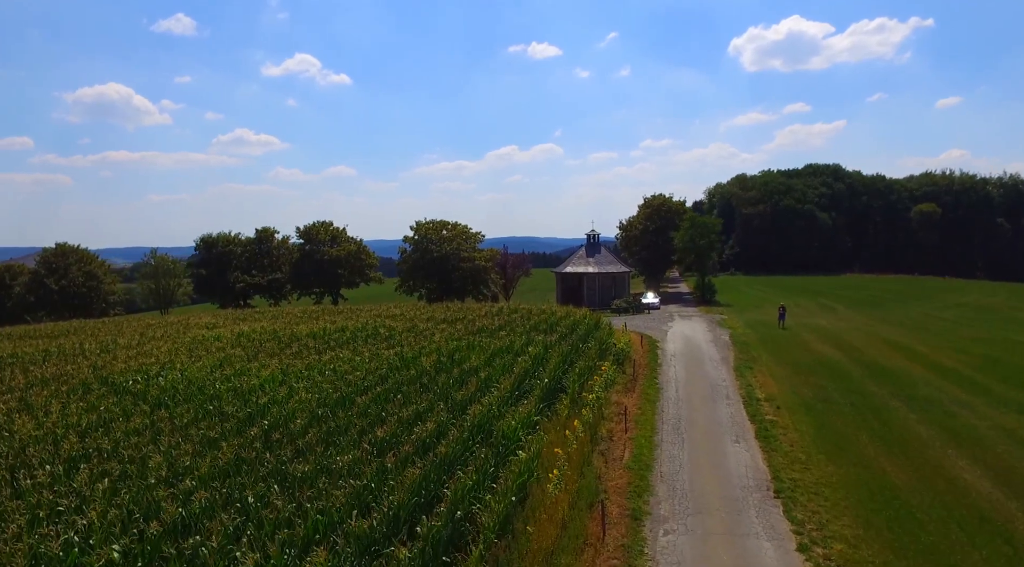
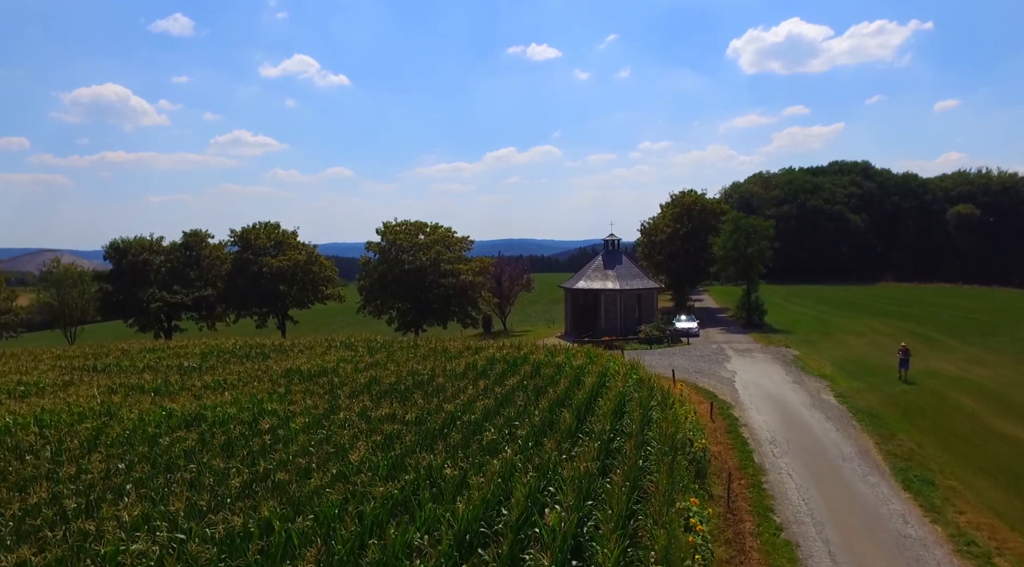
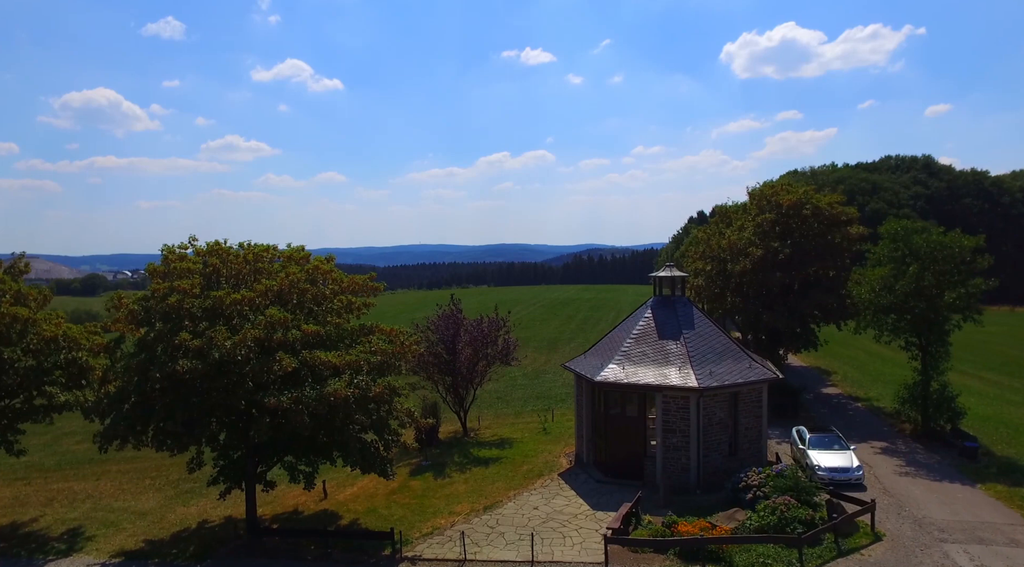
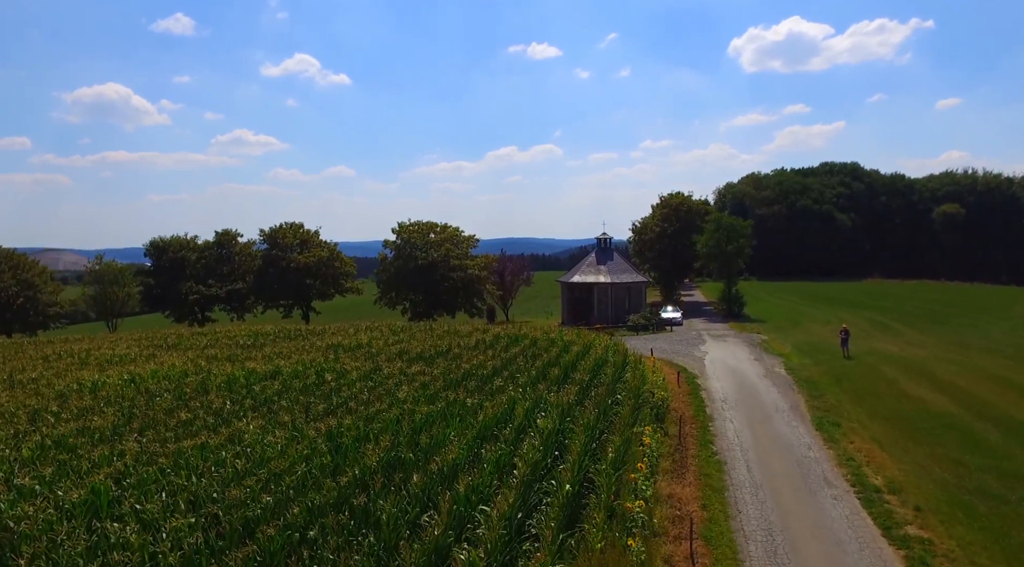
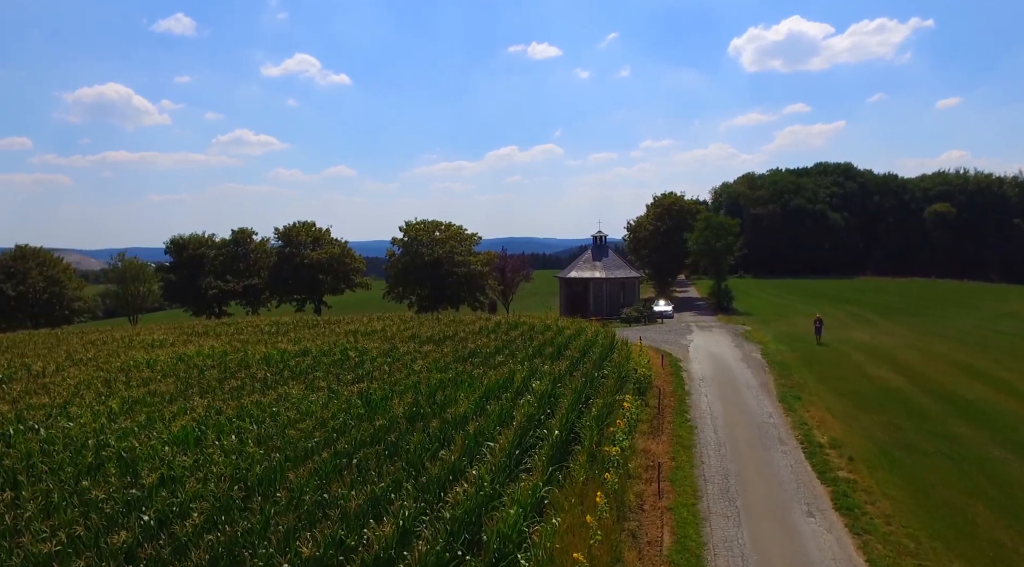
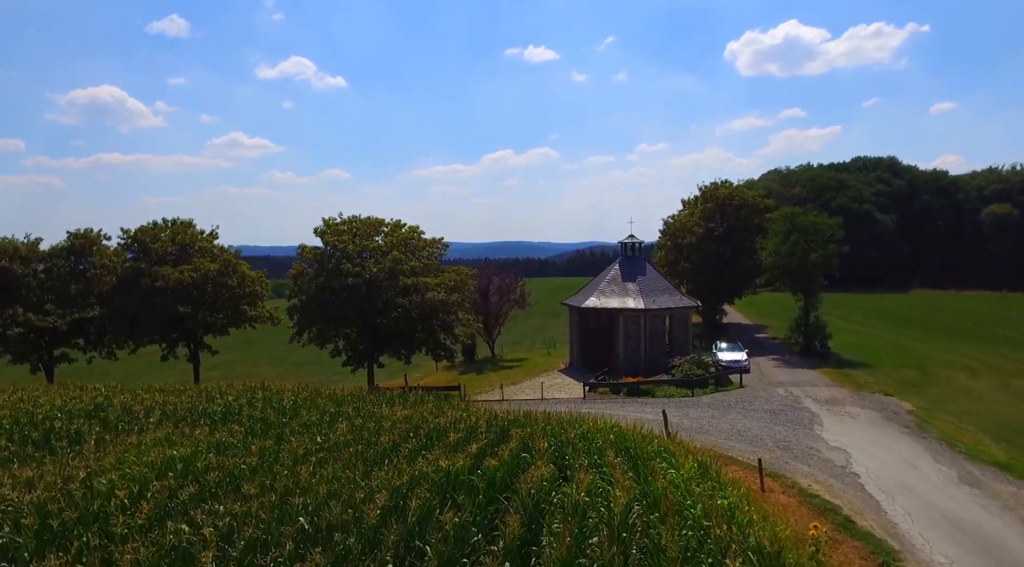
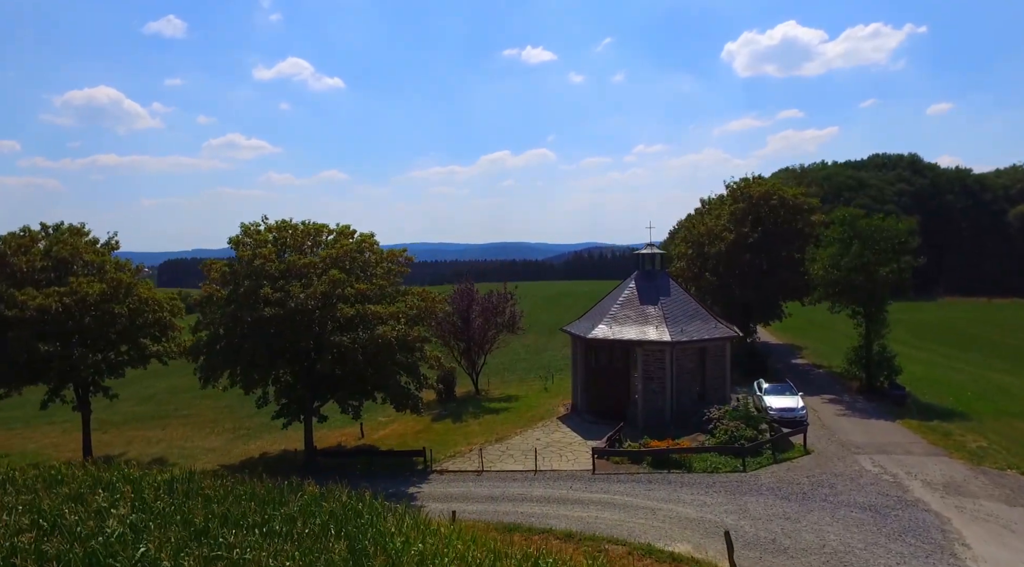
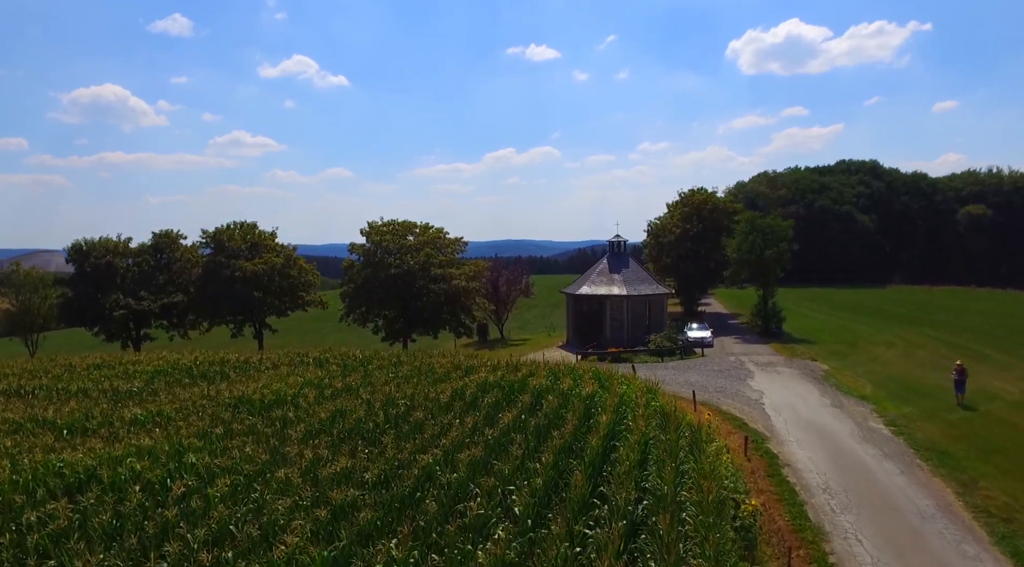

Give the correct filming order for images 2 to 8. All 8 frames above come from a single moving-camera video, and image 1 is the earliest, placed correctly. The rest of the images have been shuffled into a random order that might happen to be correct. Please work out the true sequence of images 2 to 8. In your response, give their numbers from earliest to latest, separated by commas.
5, 4, 2, 8, 6, 7, 3
